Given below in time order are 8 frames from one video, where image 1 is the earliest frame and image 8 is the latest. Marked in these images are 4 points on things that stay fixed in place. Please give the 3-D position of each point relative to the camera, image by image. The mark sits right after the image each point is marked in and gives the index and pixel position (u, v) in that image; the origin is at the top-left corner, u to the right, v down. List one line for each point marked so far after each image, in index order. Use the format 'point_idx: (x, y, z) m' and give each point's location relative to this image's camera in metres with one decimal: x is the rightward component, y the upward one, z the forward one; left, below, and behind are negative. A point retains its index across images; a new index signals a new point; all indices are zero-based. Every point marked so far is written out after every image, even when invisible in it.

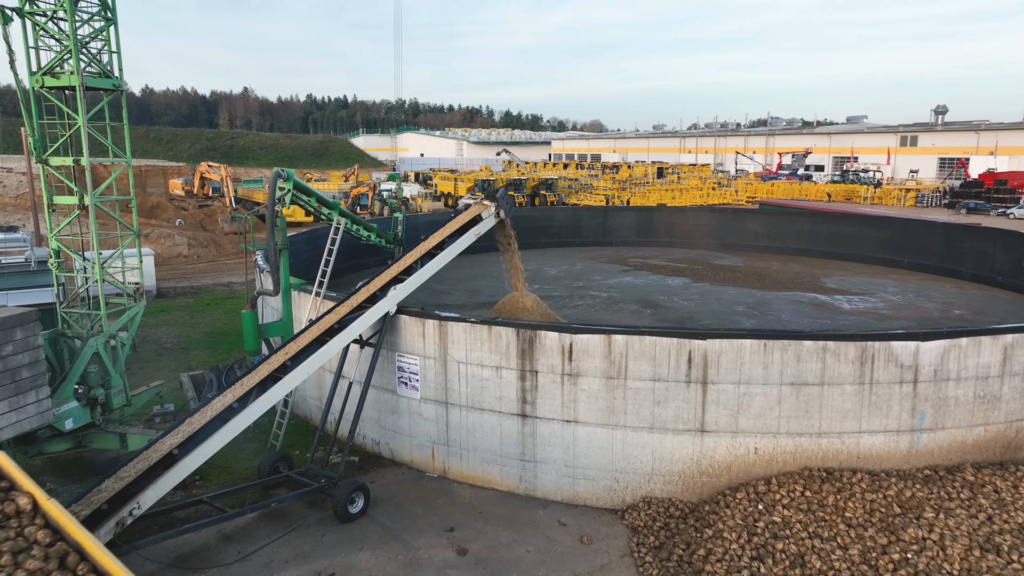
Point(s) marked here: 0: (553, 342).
0: (+0.5, -0.7, +8.6) m
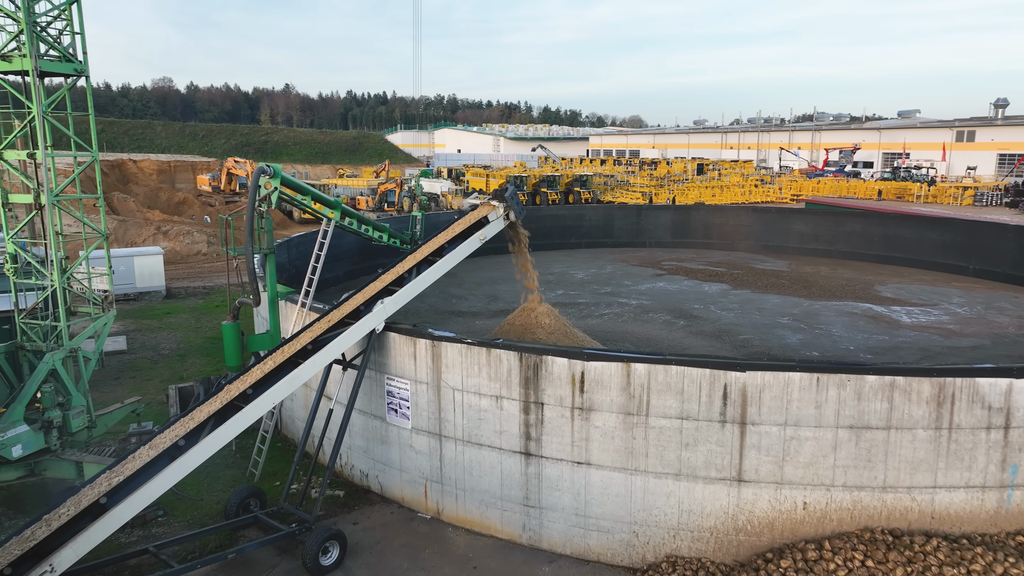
0: (+0.5, -0.9, +7.3) m
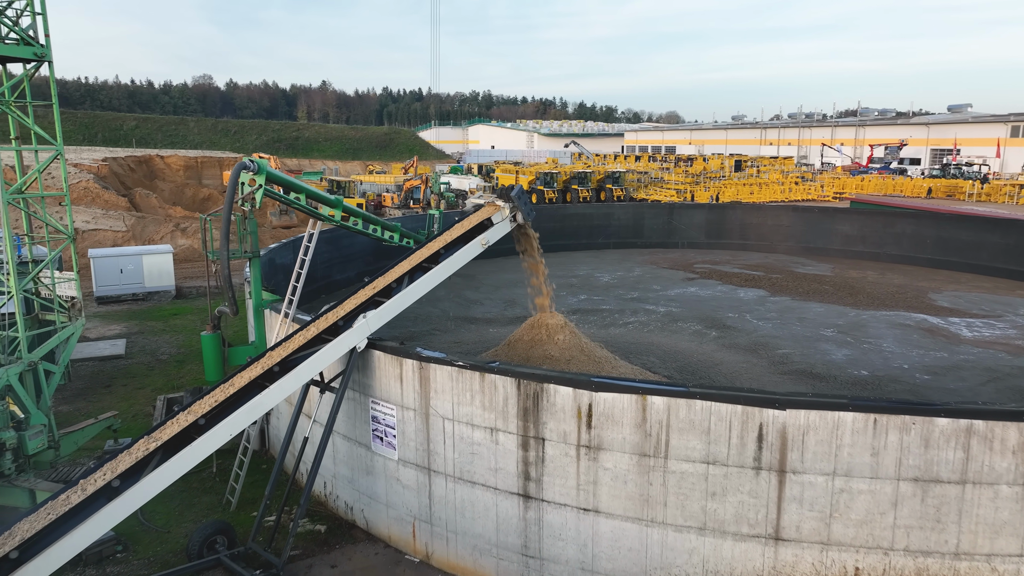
0: (+0.5, -1.0, +6.2) m
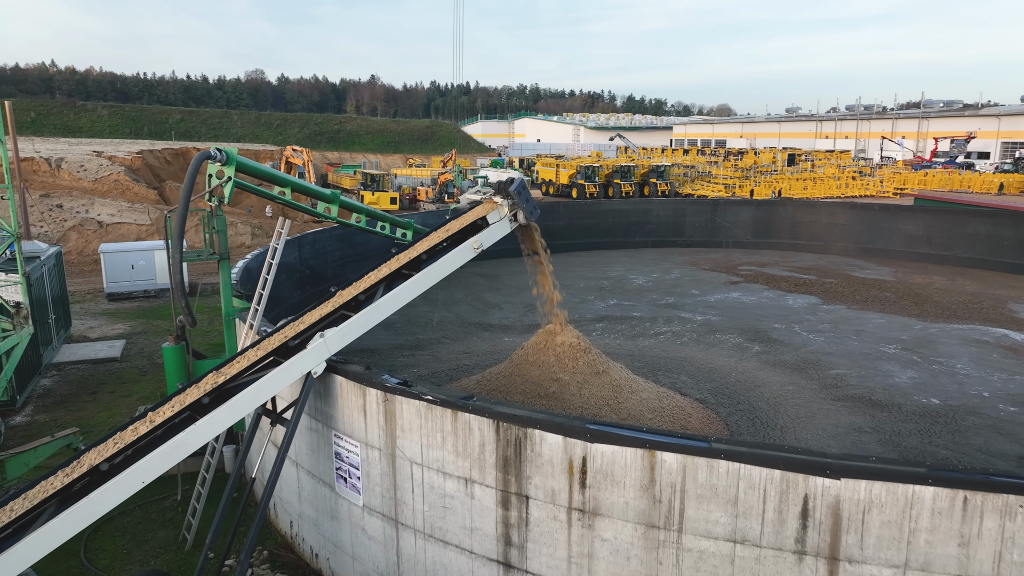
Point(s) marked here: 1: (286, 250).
0: (+0.3, -1.1, +4.9) m
1: (-4.2, +0.7, +13.3) m
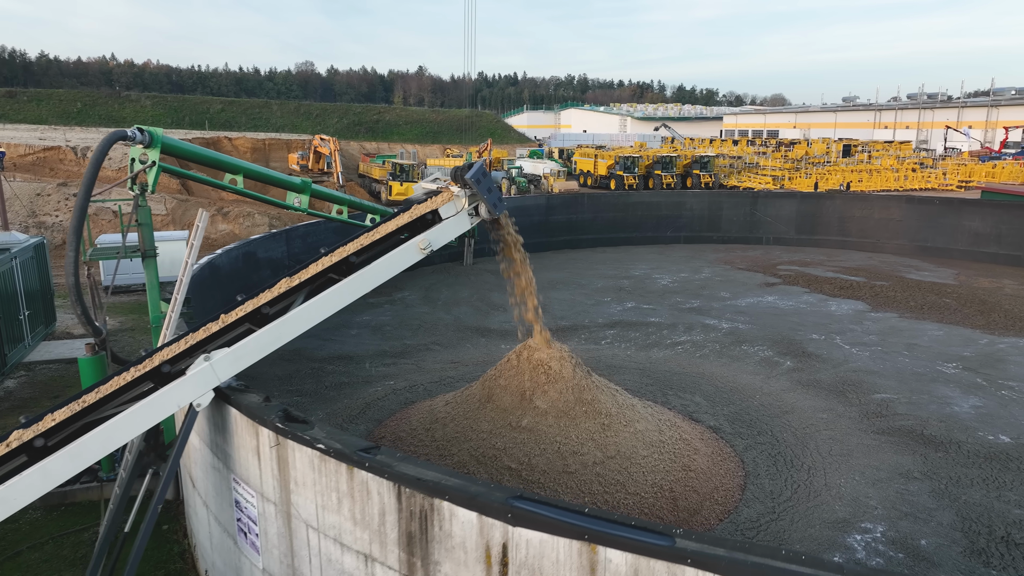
0: (-0.2, -1.2, +3.6) m
1: (-4.2, +0.8, +12.2) m
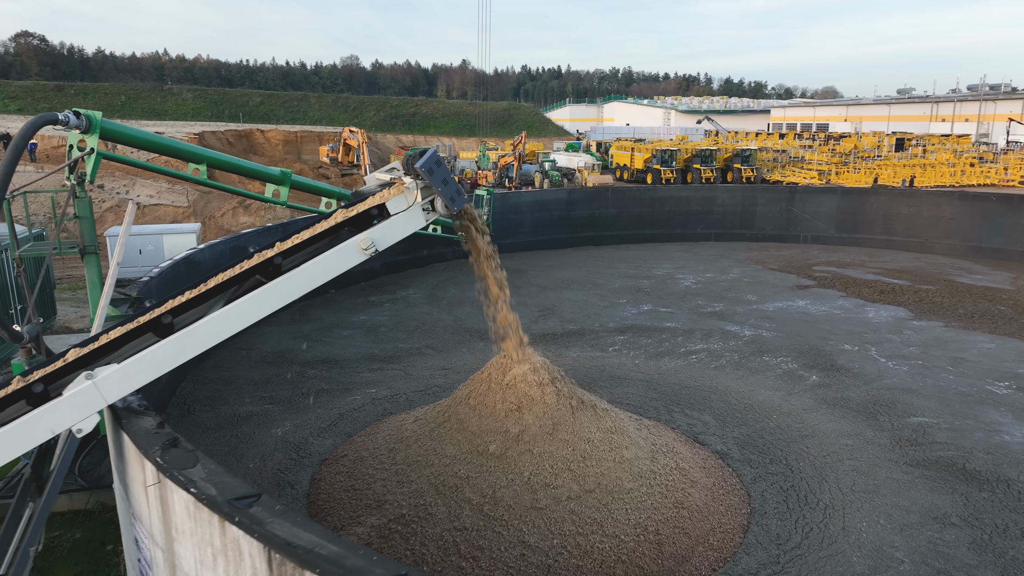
0: (-0.7, -1.3, +2.8) m
1: (-4.1, +0.8, +11.6) m
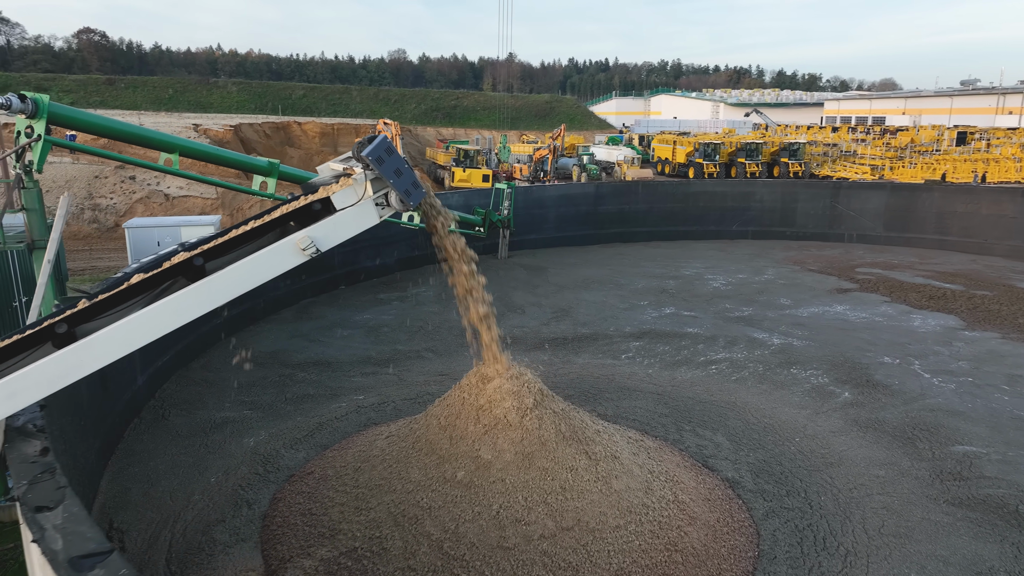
0: (-1.1, -1.4, +2.2) m
1: (-3.9, +0.9, +11.2) m
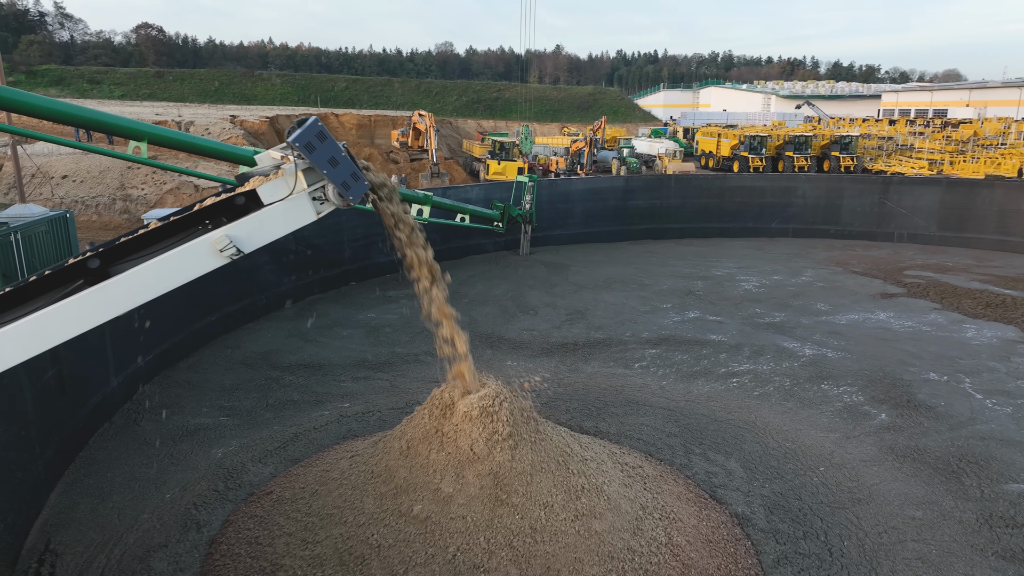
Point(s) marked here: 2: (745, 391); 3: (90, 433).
0: (-1.5, -1.4, +1.6) m
1: (-3.7, +0.9, +10.7) m
2: (+2.6, -1.1, +7.8) m
3: (-4.0, -1.4, +6.7) m
